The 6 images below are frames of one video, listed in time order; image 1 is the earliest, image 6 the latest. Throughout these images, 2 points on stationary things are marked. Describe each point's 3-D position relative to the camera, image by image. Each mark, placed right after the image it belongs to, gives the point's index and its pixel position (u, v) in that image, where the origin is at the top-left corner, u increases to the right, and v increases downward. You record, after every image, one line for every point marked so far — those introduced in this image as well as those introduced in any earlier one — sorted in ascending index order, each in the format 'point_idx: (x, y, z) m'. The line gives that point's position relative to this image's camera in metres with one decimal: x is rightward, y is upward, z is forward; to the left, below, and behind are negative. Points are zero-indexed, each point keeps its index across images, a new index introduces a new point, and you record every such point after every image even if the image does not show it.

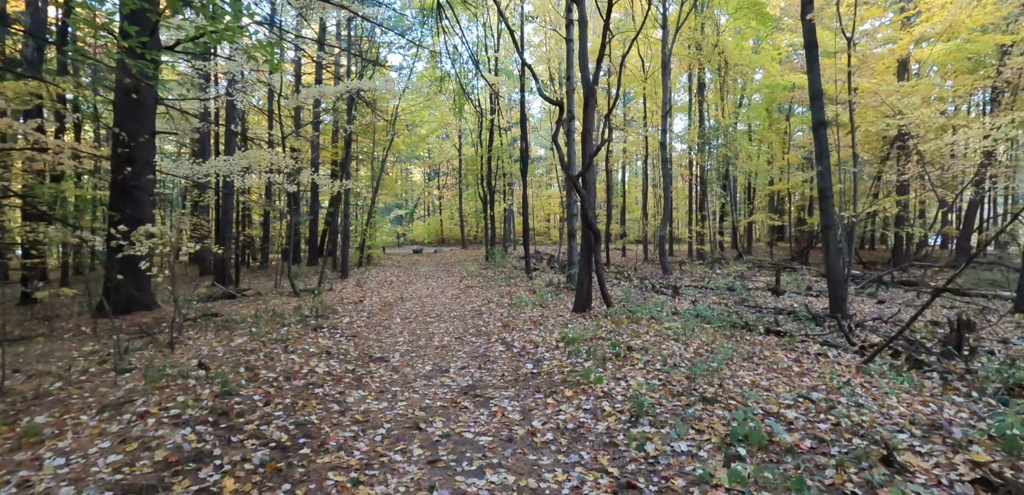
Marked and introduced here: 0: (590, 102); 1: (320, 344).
0: (+1.3, +2.4, +7.5) m
1: (-2.4, -1.2, +5.7) m
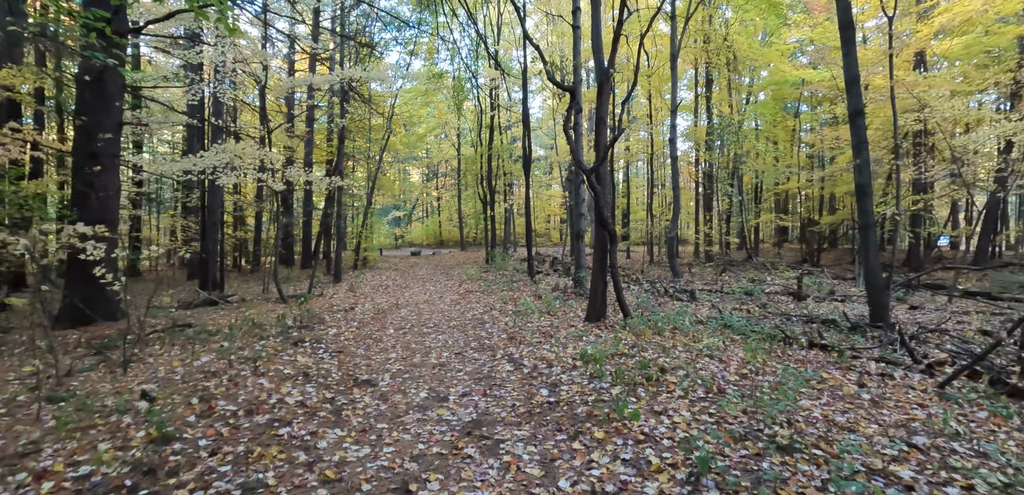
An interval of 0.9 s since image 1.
0: (+1.4, +2.3, +6.7) m
1: (-2.3, -1.2, +4.9) m
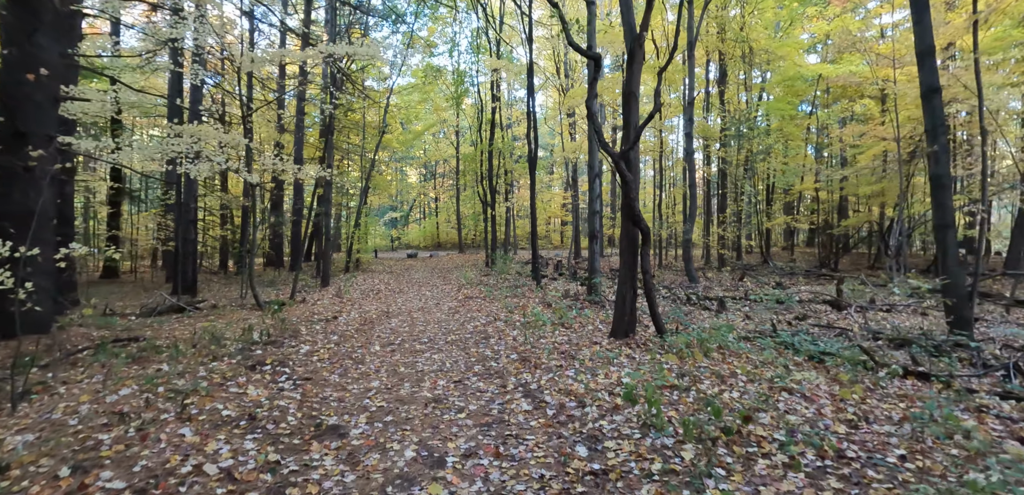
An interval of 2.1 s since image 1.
0: (+1.5, +2.3, +5.6) m
1: (-2.2, -1.2, +3.7) m
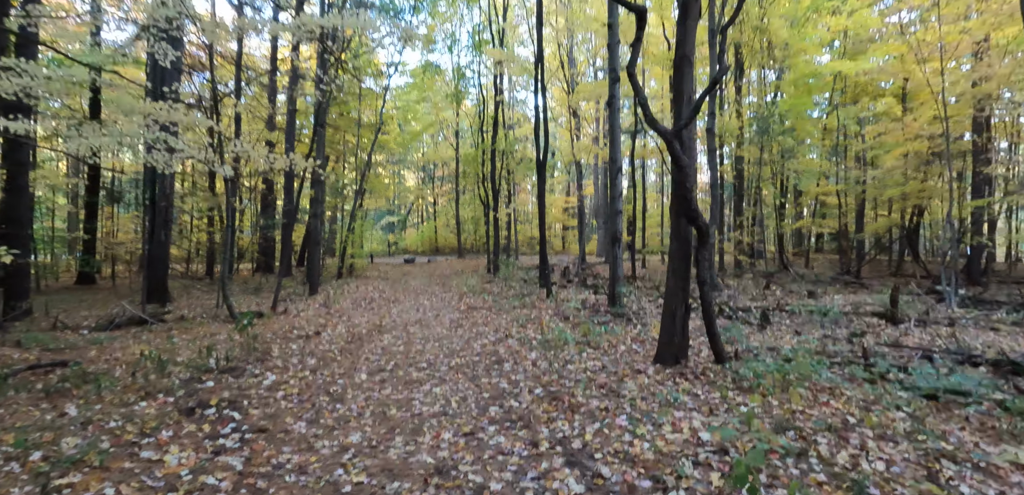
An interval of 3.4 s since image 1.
0: (+1.7, +2.3, +4.5) m
1: (-1.9, -1.2, +2.5) m
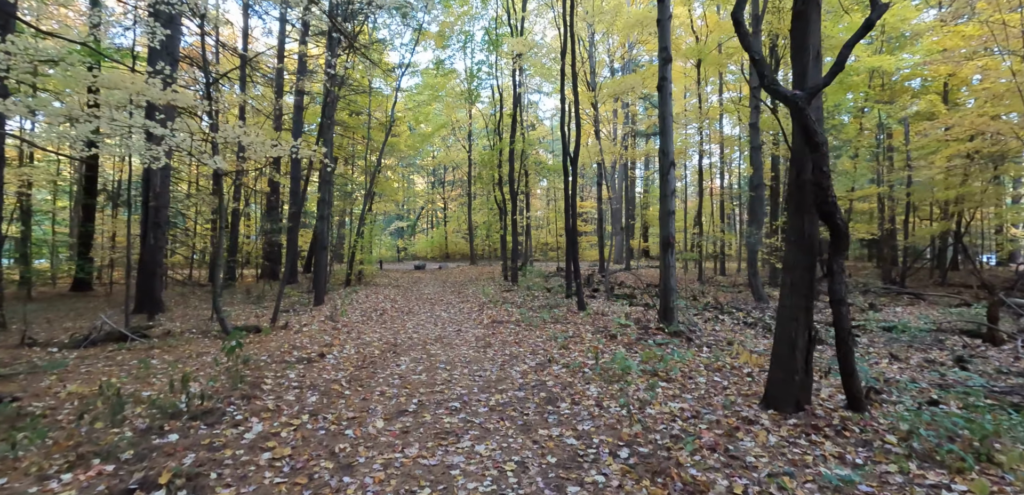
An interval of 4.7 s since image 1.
0: (+2.2, +2.2, +3.3) m
1: (-1.5, -1.2, +1.4) m
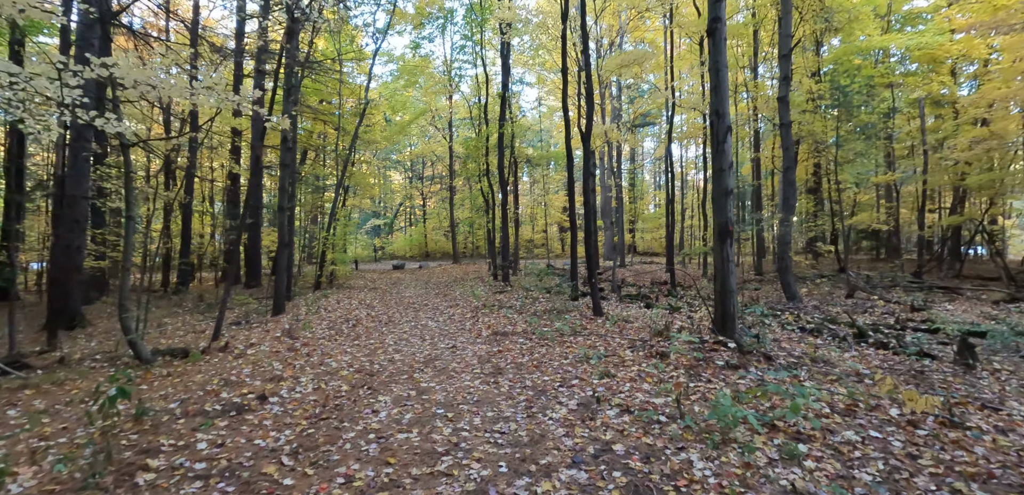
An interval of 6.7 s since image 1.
0: (+2.5, +2.4, +1.7) m
1: (-1.0, -1.2, -0.4) m
